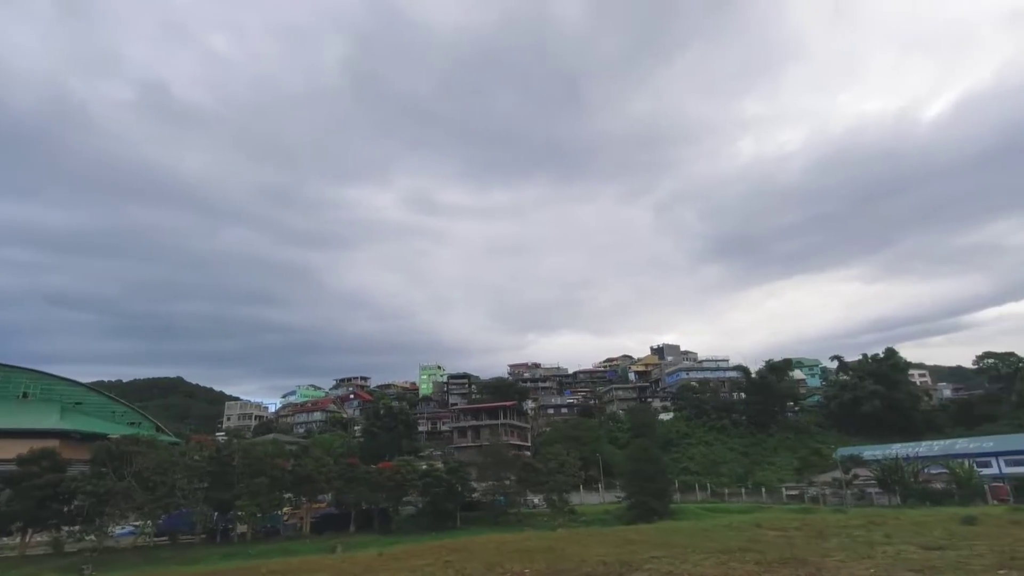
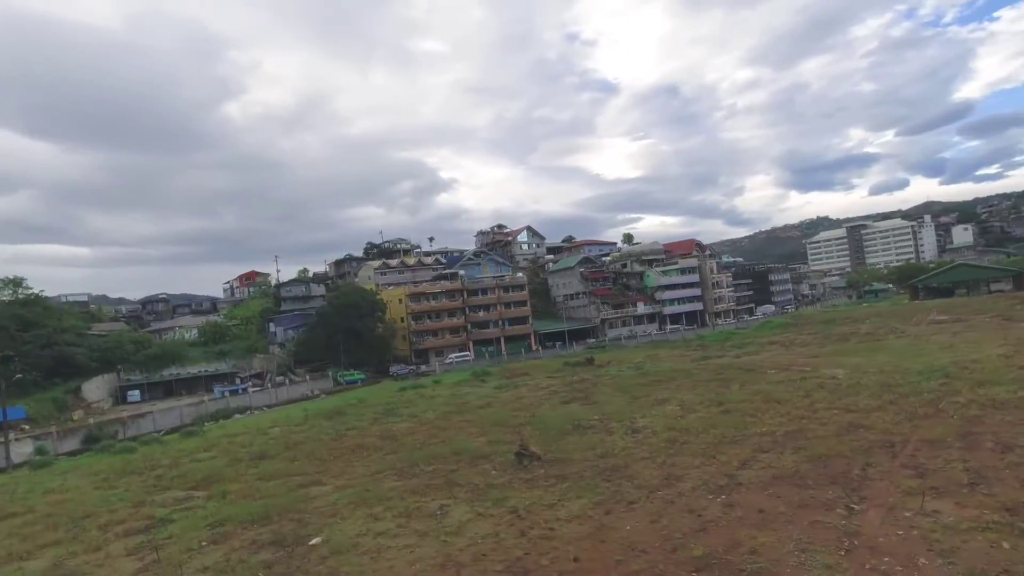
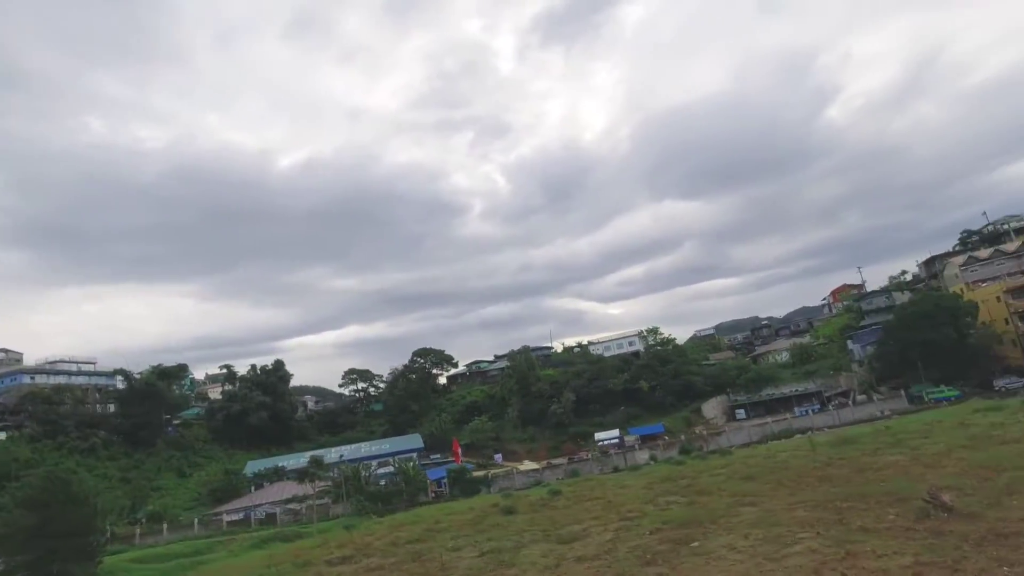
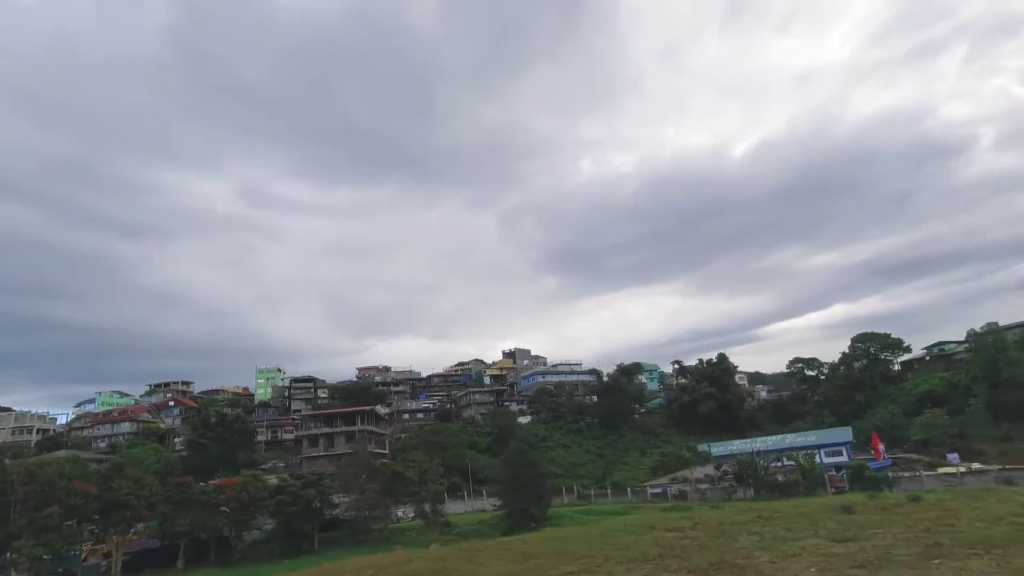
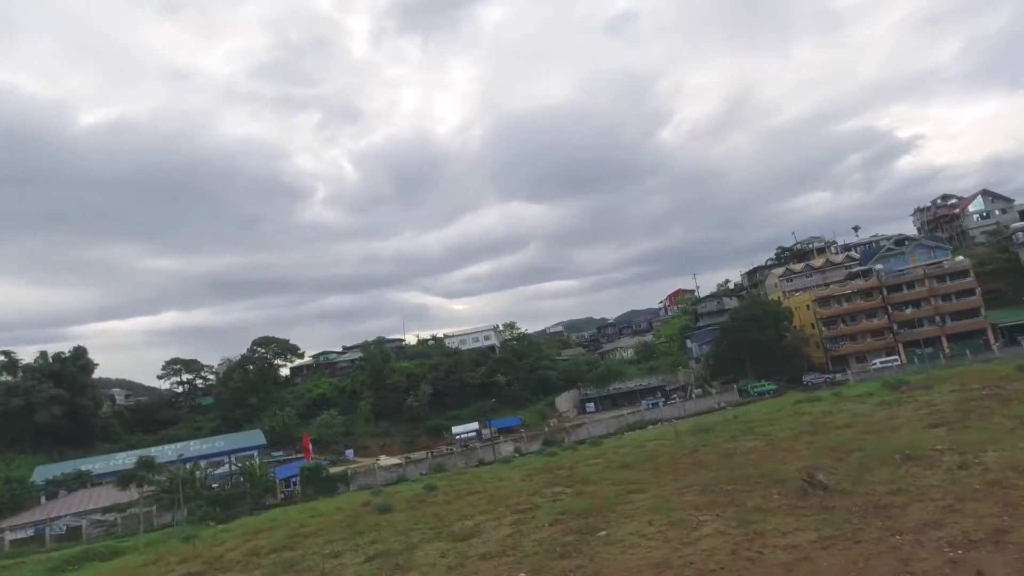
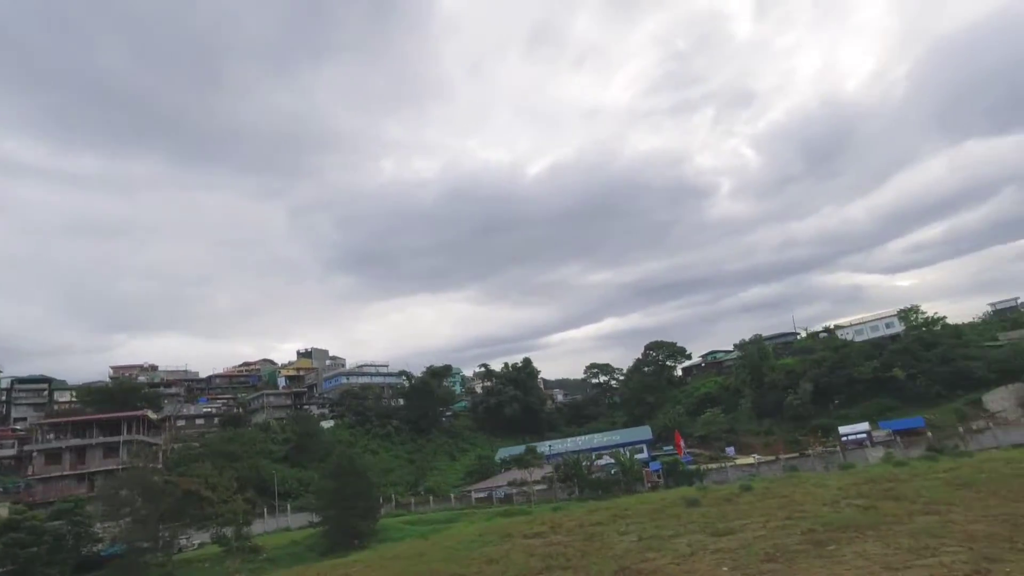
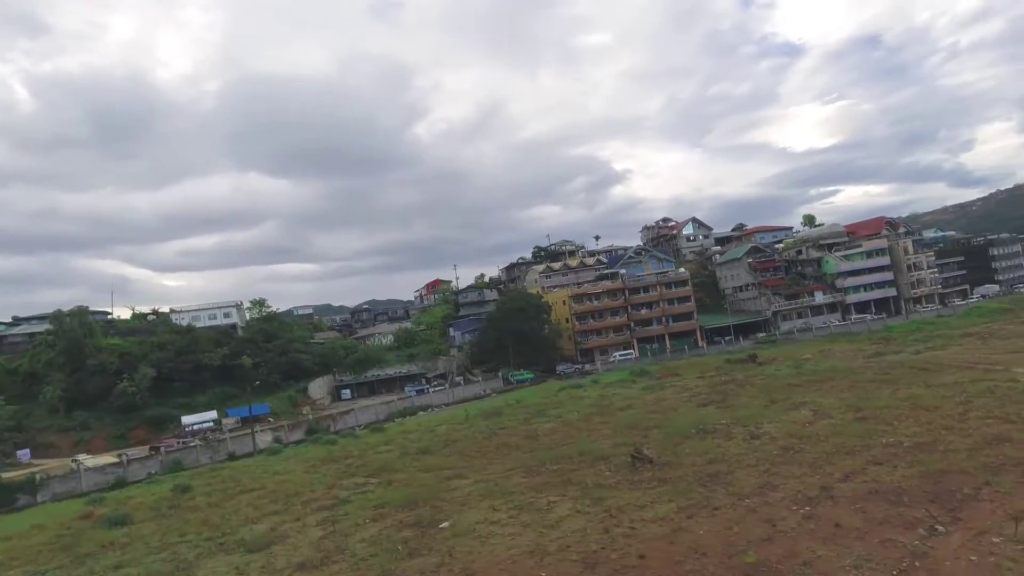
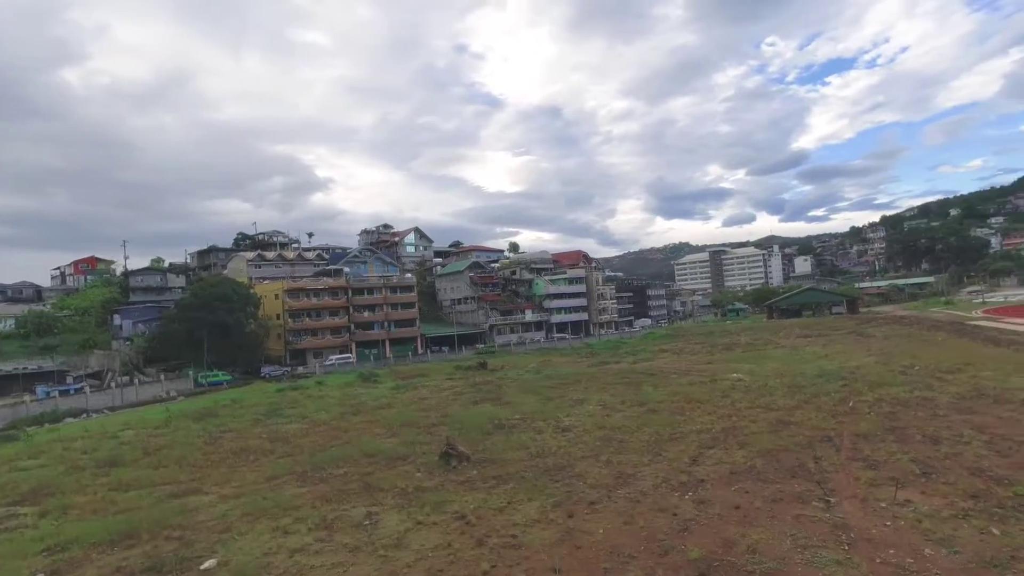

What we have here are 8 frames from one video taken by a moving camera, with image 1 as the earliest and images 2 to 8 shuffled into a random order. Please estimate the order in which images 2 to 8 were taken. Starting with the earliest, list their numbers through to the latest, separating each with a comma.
4, 6, 3, 5, 7, 2, 8
